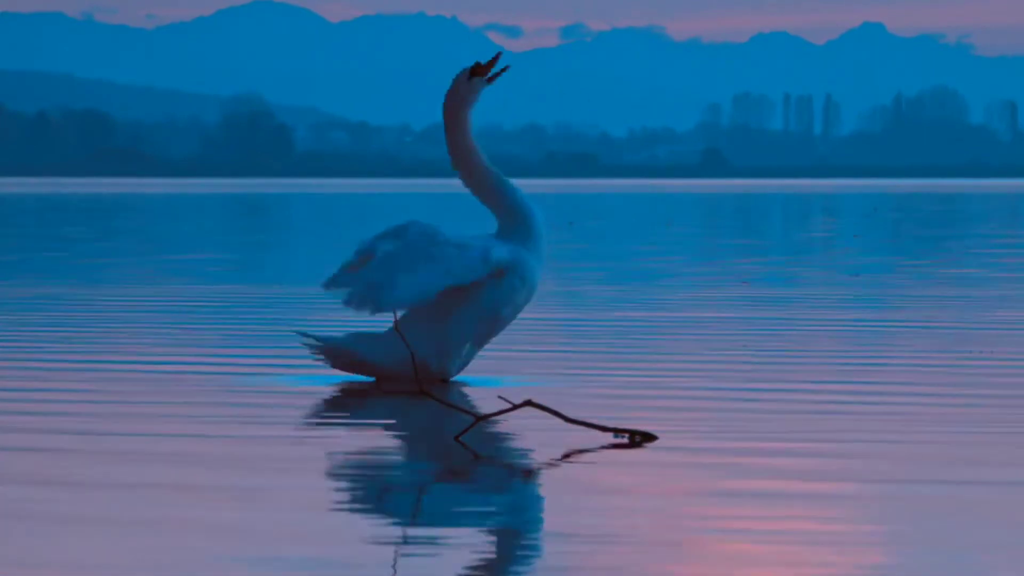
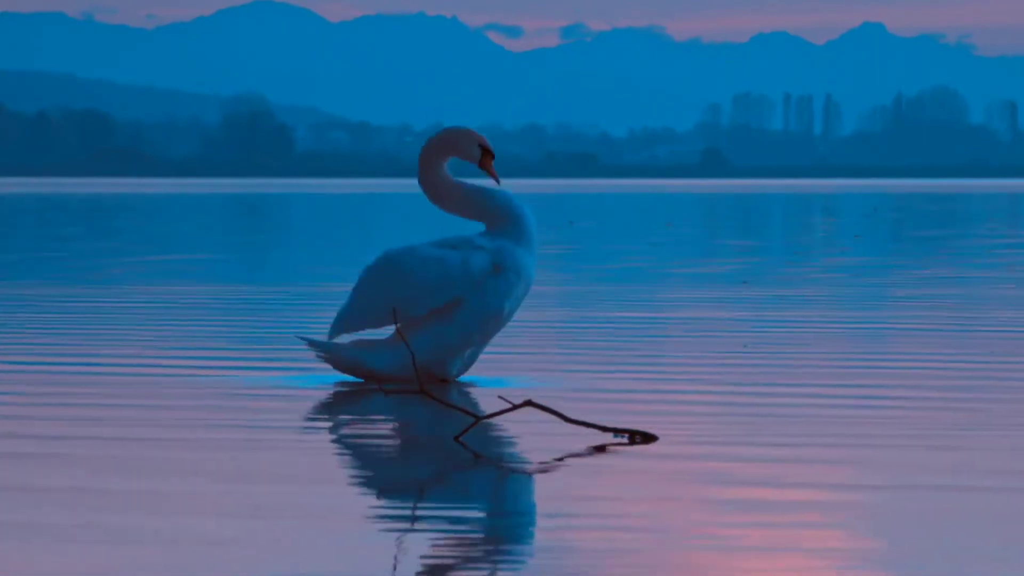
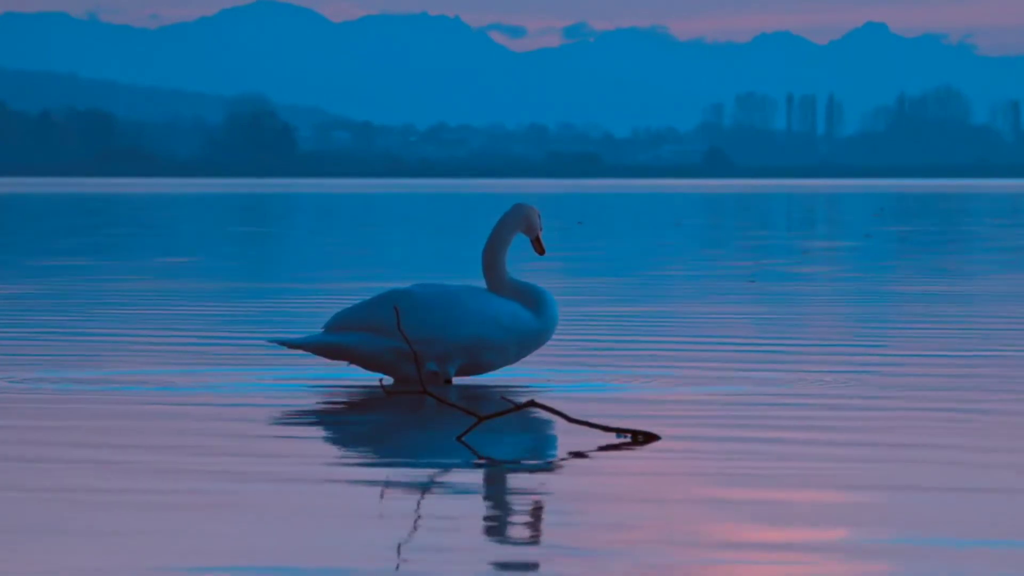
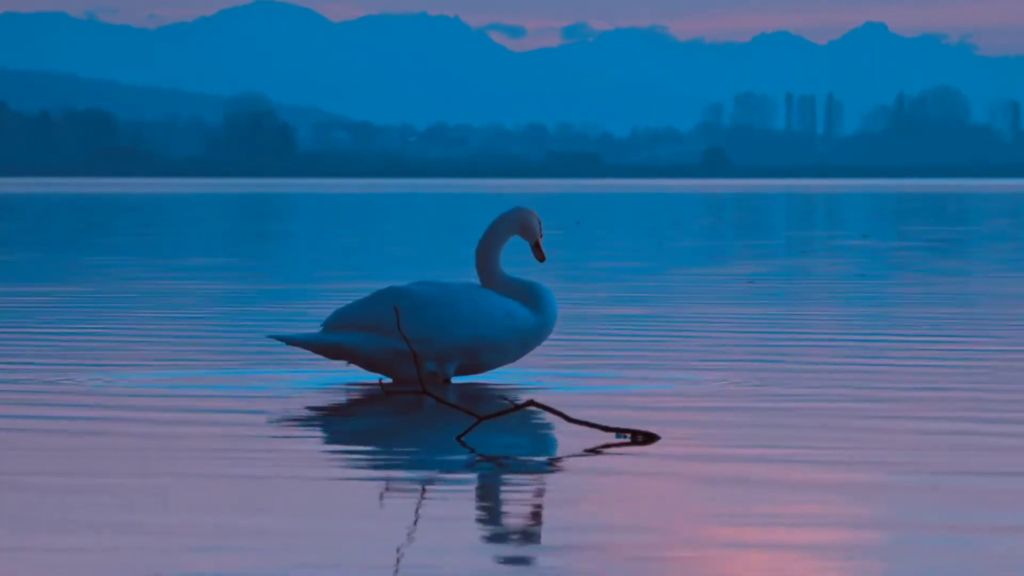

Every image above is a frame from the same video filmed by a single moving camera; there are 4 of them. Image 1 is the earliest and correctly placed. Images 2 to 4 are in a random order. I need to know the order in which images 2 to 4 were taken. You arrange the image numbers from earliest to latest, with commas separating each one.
2, 4, 3
